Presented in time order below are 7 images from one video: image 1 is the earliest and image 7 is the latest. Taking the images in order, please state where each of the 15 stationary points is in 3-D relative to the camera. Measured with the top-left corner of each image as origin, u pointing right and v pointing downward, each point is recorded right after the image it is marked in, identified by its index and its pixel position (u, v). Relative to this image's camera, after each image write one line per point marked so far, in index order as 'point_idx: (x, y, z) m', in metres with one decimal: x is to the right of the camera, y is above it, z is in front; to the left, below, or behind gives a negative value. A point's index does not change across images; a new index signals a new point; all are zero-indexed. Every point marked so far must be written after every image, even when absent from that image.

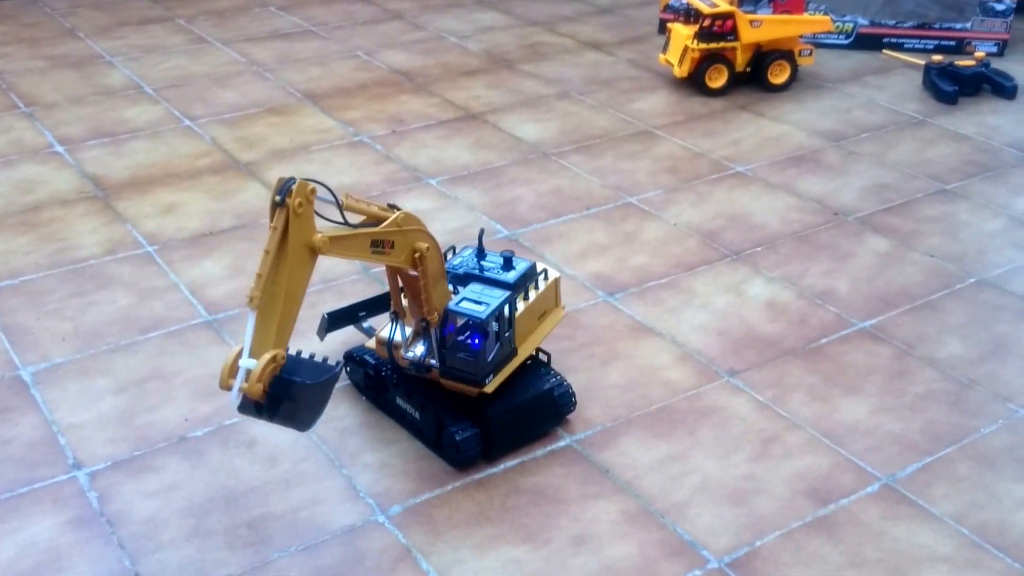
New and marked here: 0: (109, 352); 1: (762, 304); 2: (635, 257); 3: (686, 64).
0: (-3.8, -0.6, +6.4) m
1: (+2.7, -0.2, +7.3) m
2: (+1.4, +0.4, +7.9) m
3: (+2.8, +3.6, +11.0) m
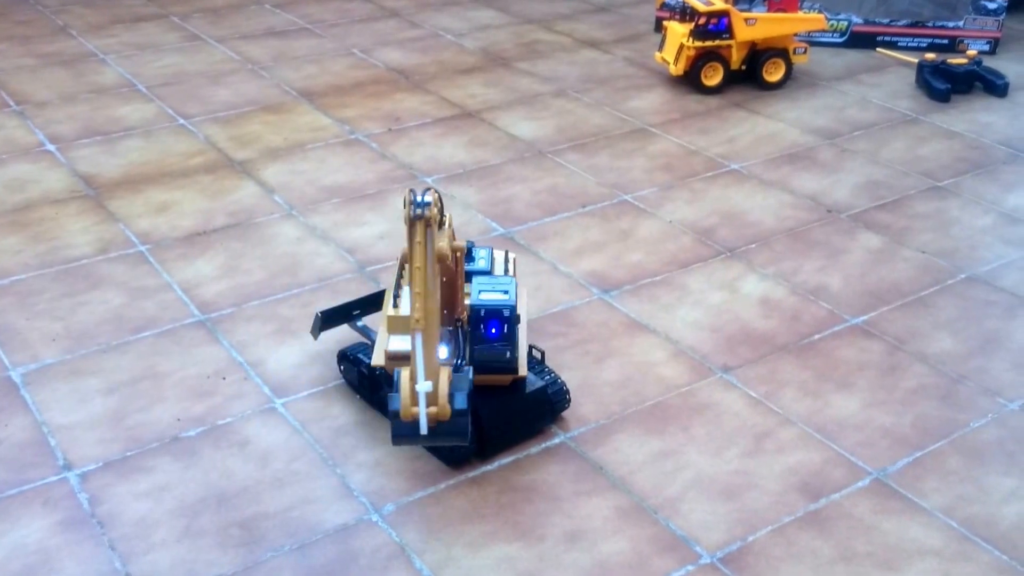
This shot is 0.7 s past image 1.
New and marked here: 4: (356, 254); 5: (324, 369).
0: (-3.9, -0.6, +6.4) m
1: (+2.6, -0.1, +7.3) m
2: (+1.4, +0.4, +7.9) m
3: (+2.7, +3.6, +11.0) m
4: (-1.7, +0.4, +7.6) m
5: (-1.7, -0.8, +6.3) m
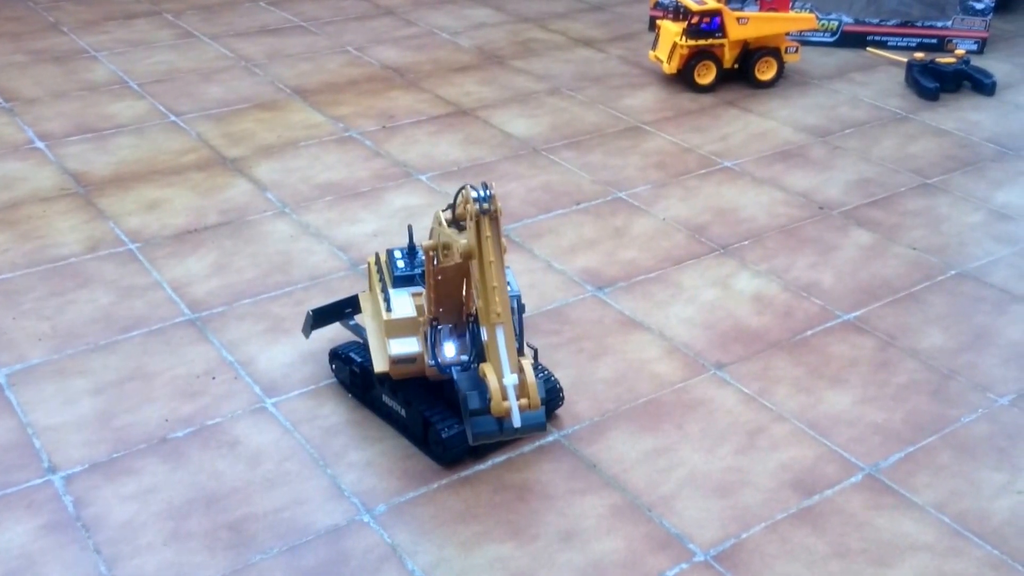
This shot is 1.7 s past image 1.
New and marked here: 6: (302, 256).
0: (-3.9, -0.6, +6.3) m
1: (+2.5, -0.1, +7.3) m
2: (+1.3, +0.4, +7.8) m
3: (+2.6, +3.7, +11.0) m
4: (-1.8, +0.4, +7.5) m
5: (-1.8, -0.7, +6.3) m
6: (-2.3, +0.3, +7.4) m
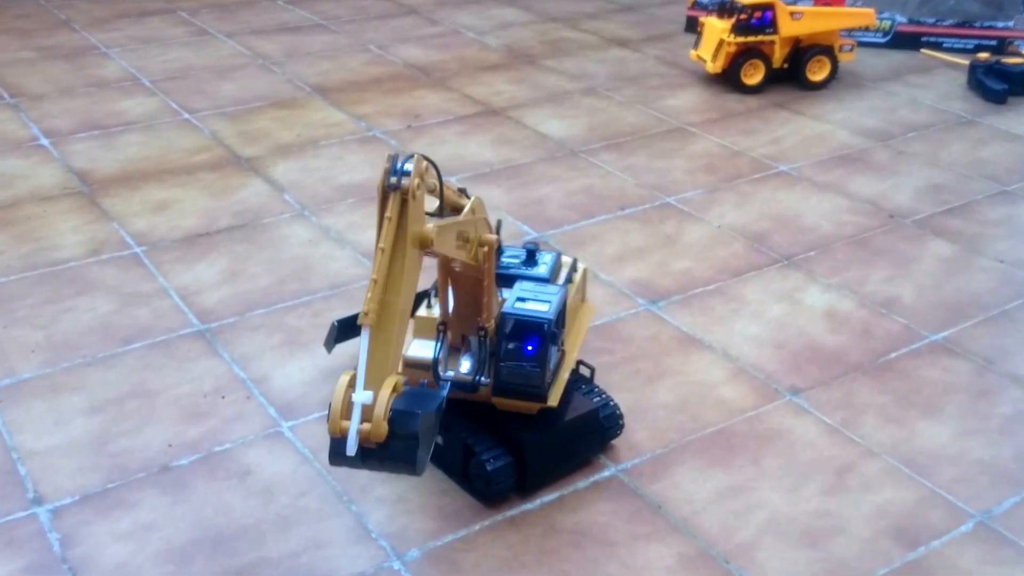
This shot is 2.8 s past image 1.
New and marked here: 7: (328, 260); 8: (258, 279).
0: (-3.6, -0.7, +5.6) m
1: (+2.9, -0.3, +6.5) m
2: (+1.7, +0.3, +7.1) m
3: (+3.1, +3.5, +10.3) m
4: (-1.4, +0.3, +6.8) m
5: (-1.4, -0.8, +5.6) m
6: (-1.9, +0.3, +6.8) m
7: (-1.8, +0.3, +6.8) m
8: (-2.4, +0.1, +6.5) m
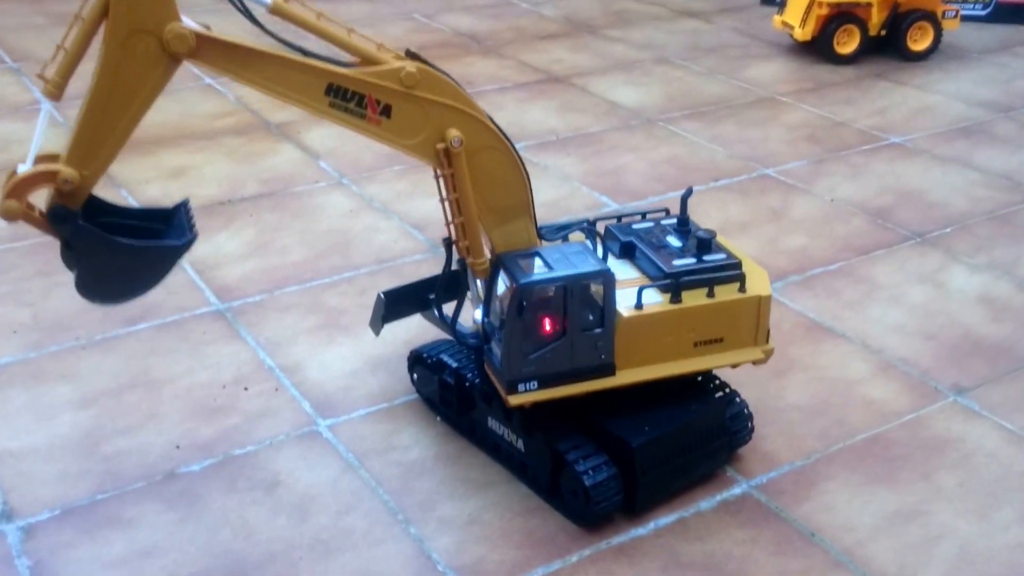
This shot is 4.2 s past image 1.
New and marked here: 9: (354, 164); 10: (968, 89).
0: (-2.9, -0.4, +4.6) m
1: (+3.6, -0.1, +5.3) m
2: (+2.4, +0.4, +5.9) m
3: (+4.0, +3.5, +9.1) m
4: (-0.7, +0.5, +5.8) m
5: (-0.8, -0.6, +4.5) m
6: (-1.2, +0.5, +5.7) m
7: (-1.2, +0.5, +5.7) m
8: (-1.8, +0.3, +5.5) m
9: (-1.5, +1.2, +6.6) m
10: (+5.8, +2.6, +8.7) m
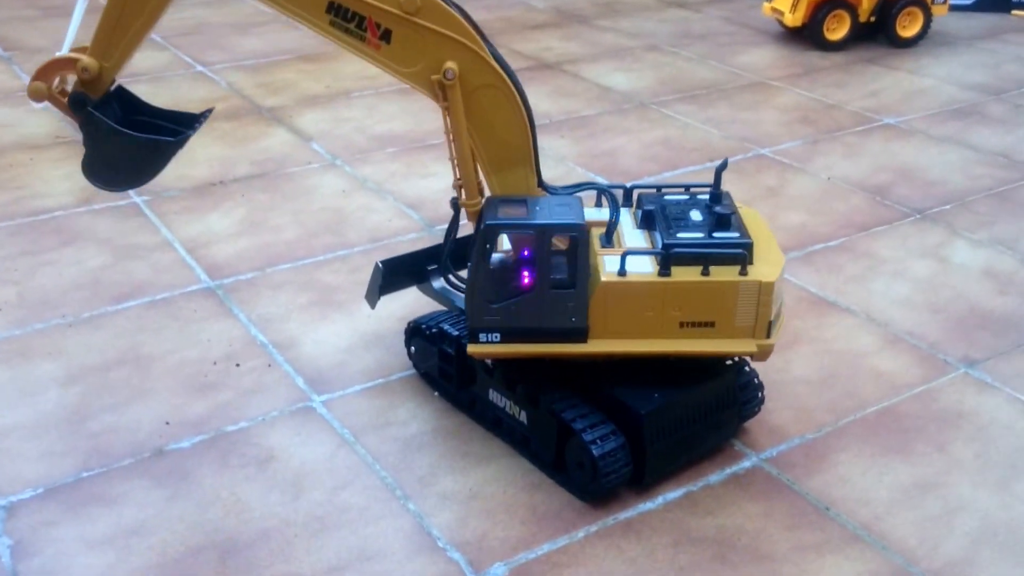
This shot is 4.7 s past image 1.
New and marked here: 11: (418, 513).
0: (-2.9, -0.3, +4.5) m
1: (+3.6, +0.1, +5.2) m
2: (+2.3, +0.6, +5.8) m
3: (+3.8, +3.7, +9.1) m
4: (-0.8, +0.6, +5.6) m
5: (-0.8, -0.4, +4.3) m
6: (-1.3, +0.6, +5.6) m
7: (-1.2, +0.6, +5.6) m
8: (-1.8, +0.4, +5.3) m
9: (-1.6, +1.3, +6.5) m
10: (+5.7, +2.8, +8.7) m
11: (-0.5, -1.1, +3.5) m
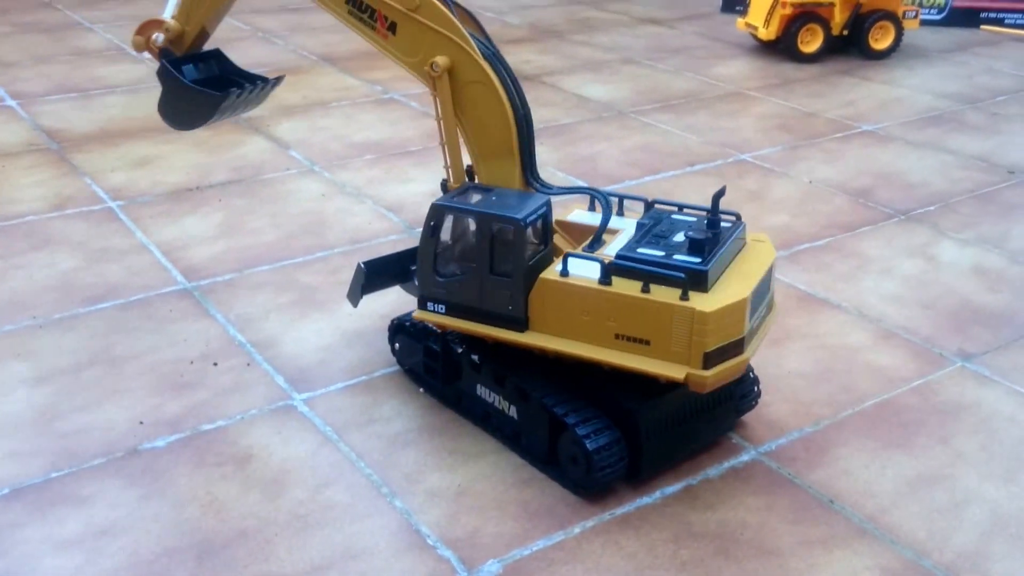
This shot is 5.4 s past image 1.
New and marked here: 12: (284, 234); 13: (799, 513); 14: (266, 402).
0: (-3.0, -0.3, +4.3) m
1: (+3.4, +0.1, +5.2) m
2: (+2.2, +0.6, +5.8) m
3: (+3.6, +3.6, +9.3) m
4: (-0.9, +0.6, +5.6) m
5: (-0.9, -0.4, +4.2) m
6: (-1.4, +0.6, +5.5) m
7: (-1.3, +0.6, +5.5) m
8: (-1.9, +0.4, +5.2) m
9: (-1.8, +1.3, +6.5) m
10: (+5.5, +2.7, +8.9) m
11: (-0.5, -1.1, +3.4) m
12: (-1.8, +0.4, +5.2) m
13: (+1.4, -1.1, +3.5) m
14: (-1.4, -0.7, +3.9) m
